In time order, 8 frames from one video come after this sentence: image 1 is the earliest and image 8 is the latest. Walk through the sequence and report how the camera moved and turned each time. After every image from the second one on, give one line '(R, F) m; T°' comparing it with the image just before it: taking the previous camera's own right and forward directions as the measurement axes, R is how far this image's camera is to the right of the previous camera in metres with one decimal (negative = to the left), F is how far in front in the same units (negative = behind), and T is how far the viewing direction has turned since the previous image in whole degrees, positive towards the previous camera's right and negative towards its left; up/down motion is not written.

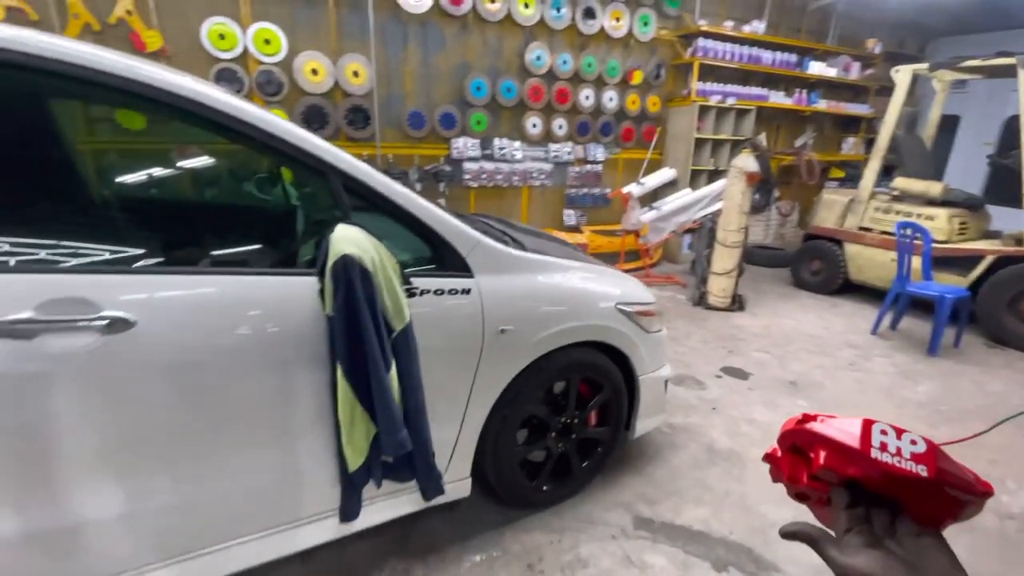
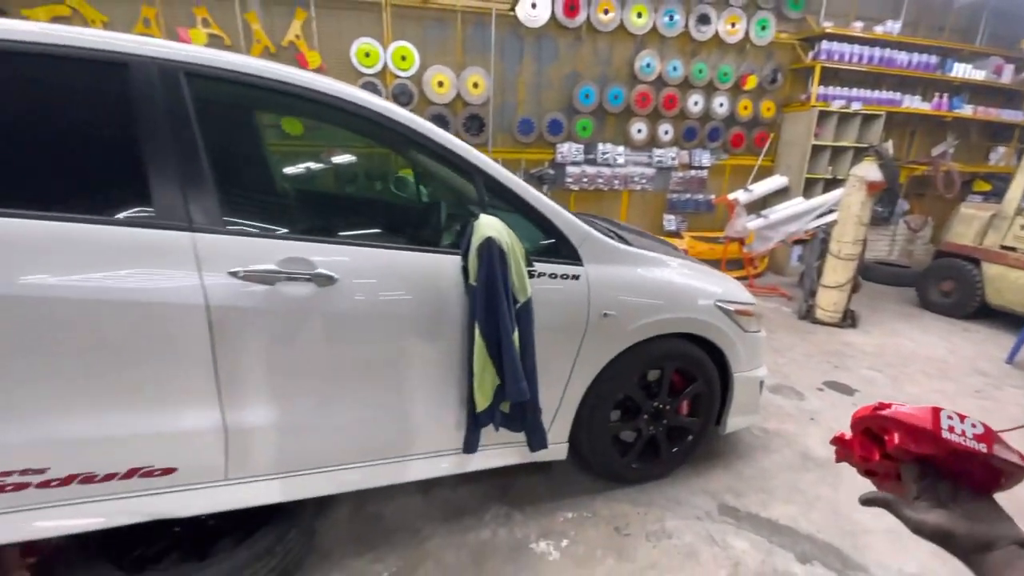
(-0.1, -0.3) m; -11°
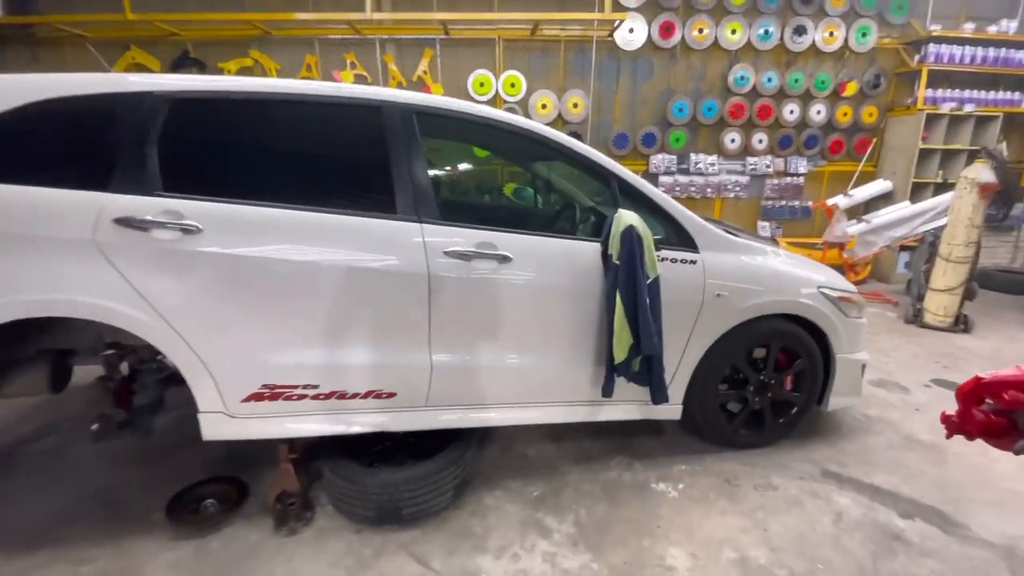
(-0.3, -0.5) m; -9°
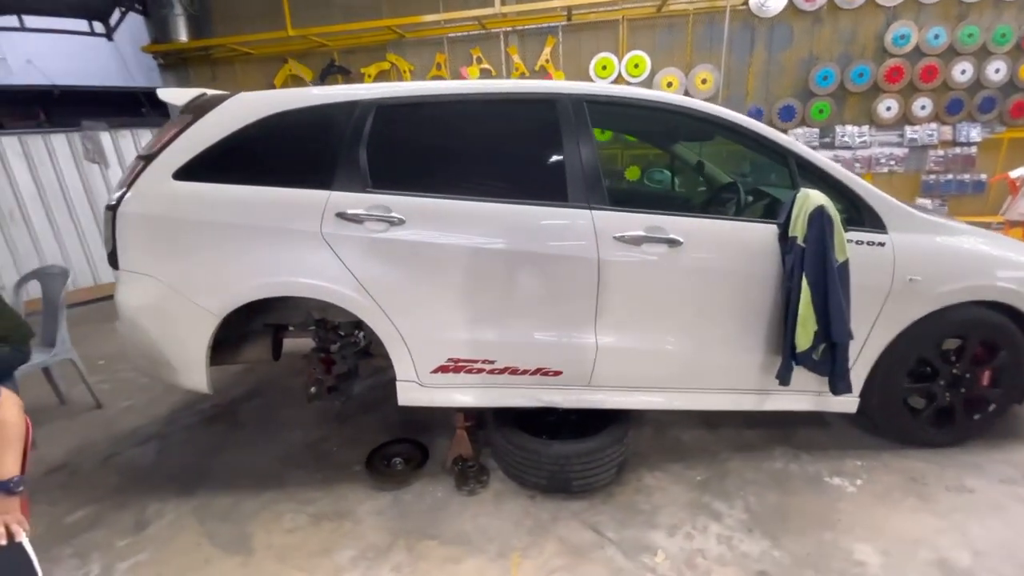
(-0.3, -0.1) m; -11°
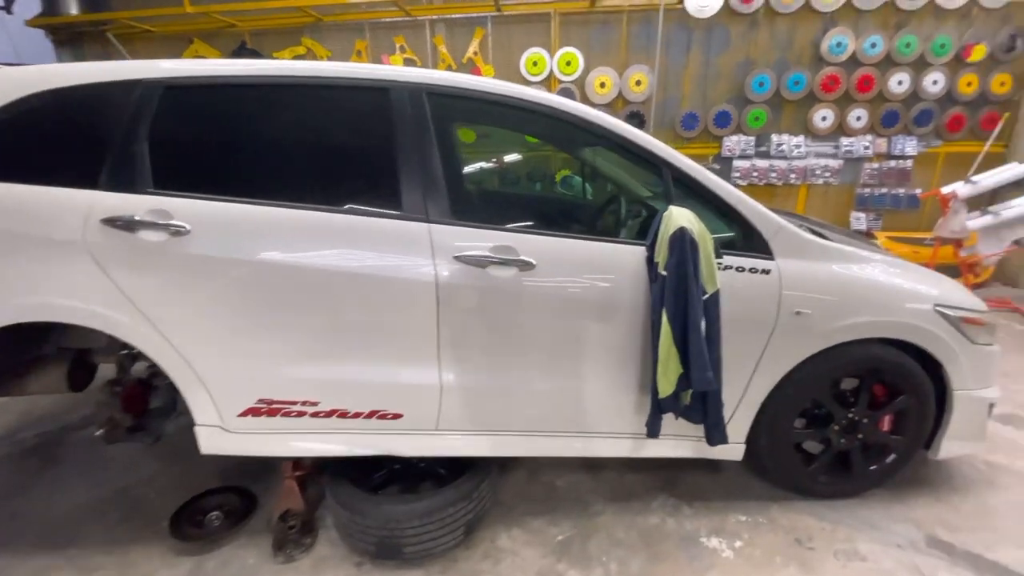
(+0.6, +0.3) m; +3°
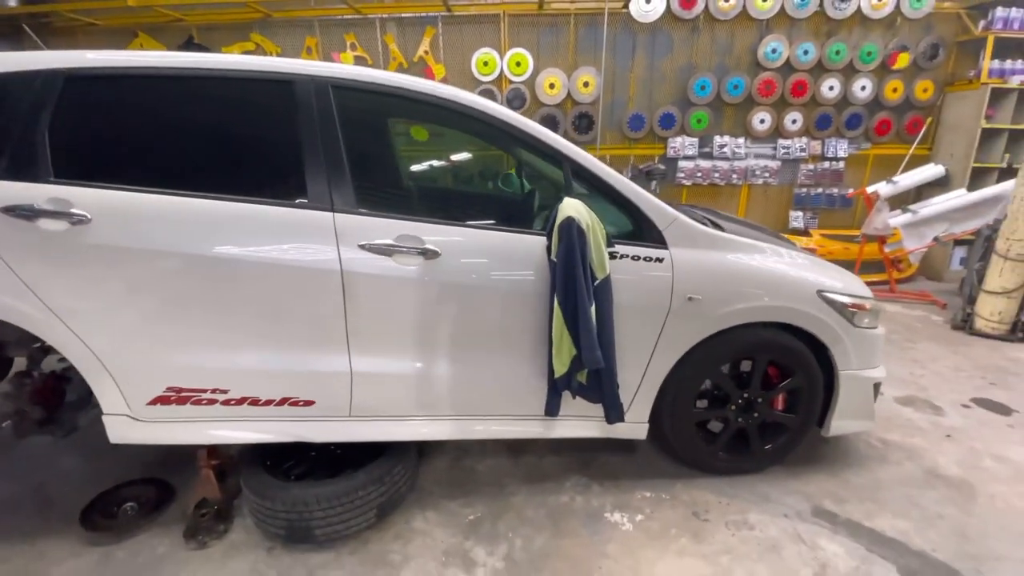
(+0.3, -0.1) m; +3°
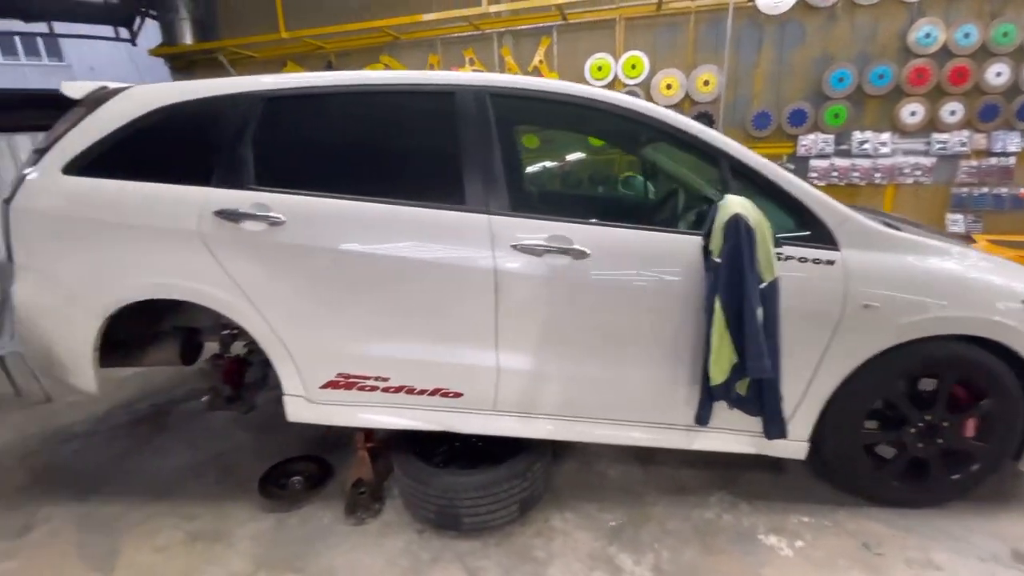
(-0.2, 0.0) m; -11°
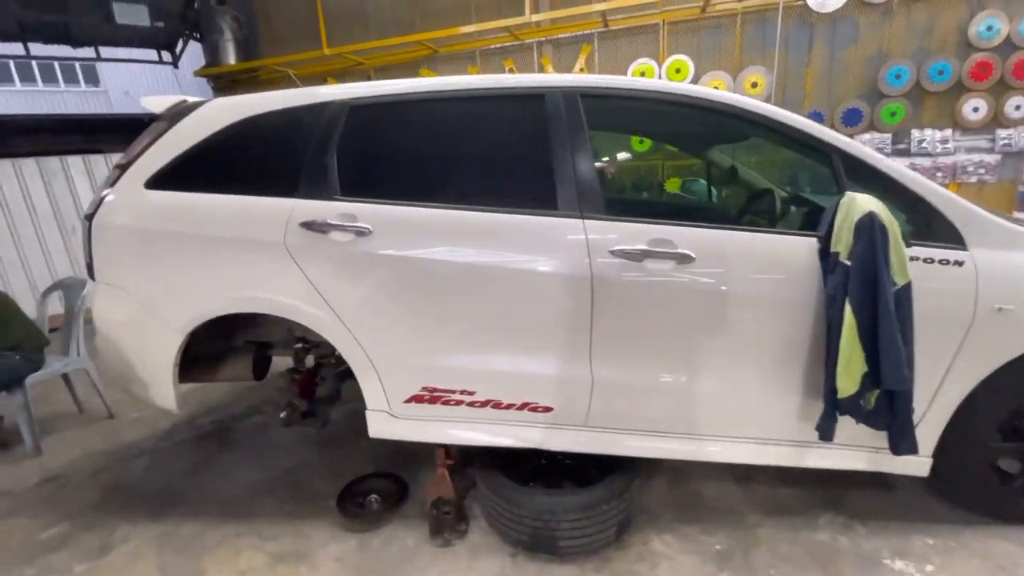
(-0.3, +0.1) m; -2°
